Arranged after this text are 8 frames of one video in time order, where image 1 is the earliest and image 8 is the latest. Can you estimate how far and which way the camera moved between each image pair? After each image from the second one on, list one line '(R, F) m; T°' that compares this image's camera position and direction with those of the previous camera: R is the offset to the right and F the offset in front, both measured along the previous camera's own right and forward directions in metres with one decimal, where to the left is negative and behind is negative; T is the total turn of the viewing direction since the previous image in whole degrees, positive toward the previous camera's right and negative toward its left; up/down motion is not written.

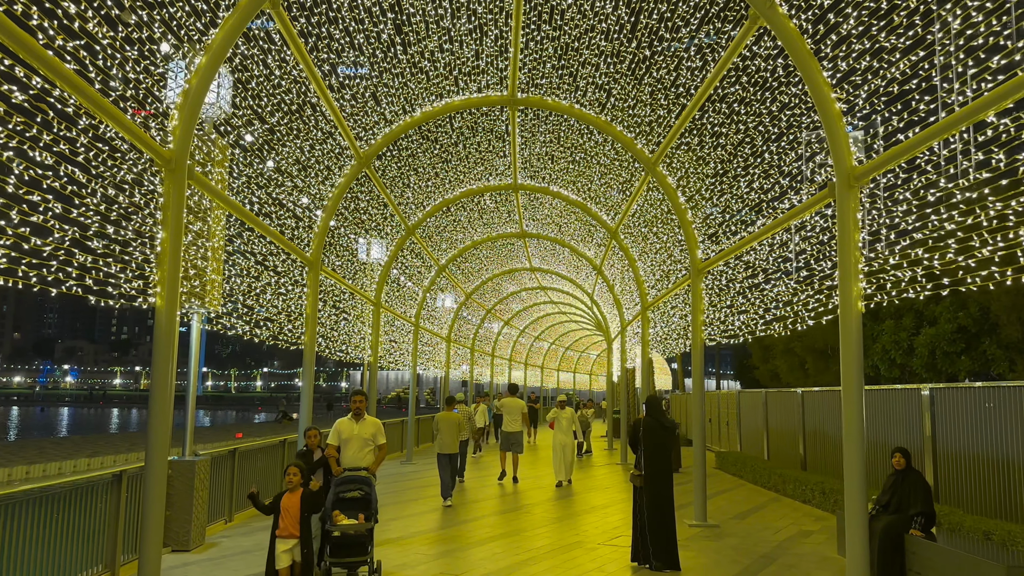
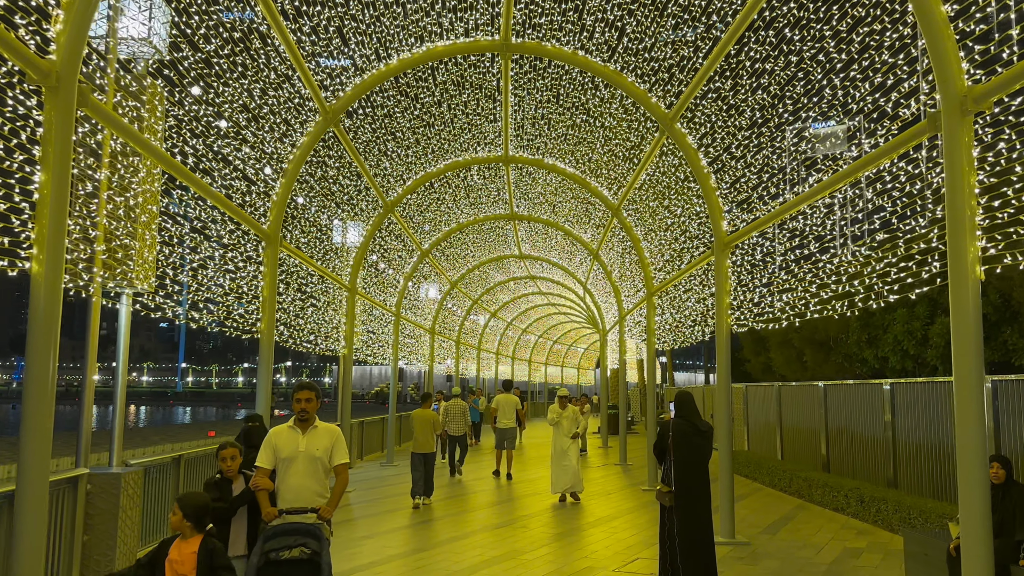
(-0.1, +1.7) m; +1°
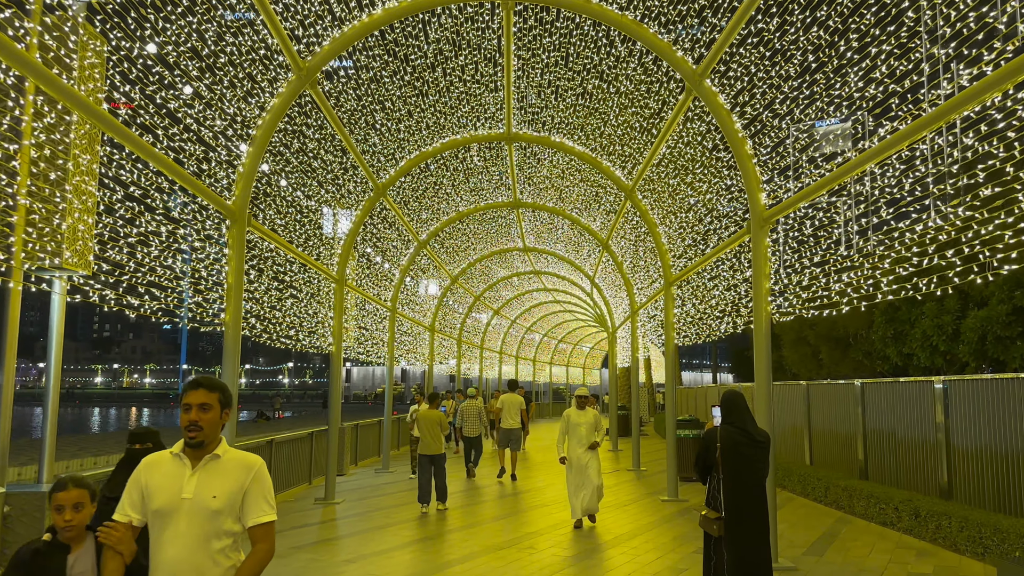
(0.0, +1.4) m; 0°
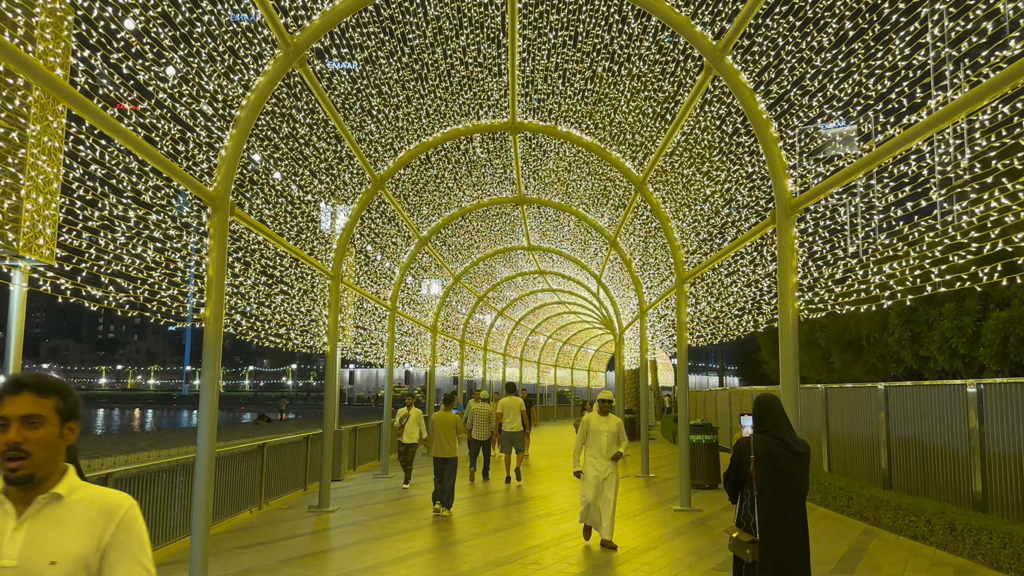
(0.0, +0.7) m; 0°
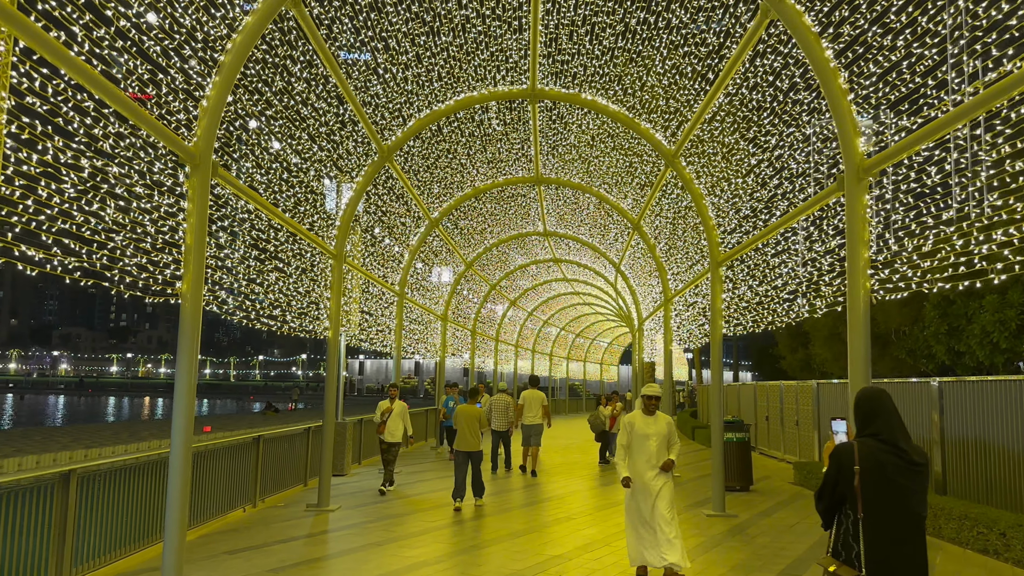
(-0.1, +1.1) m; -1°
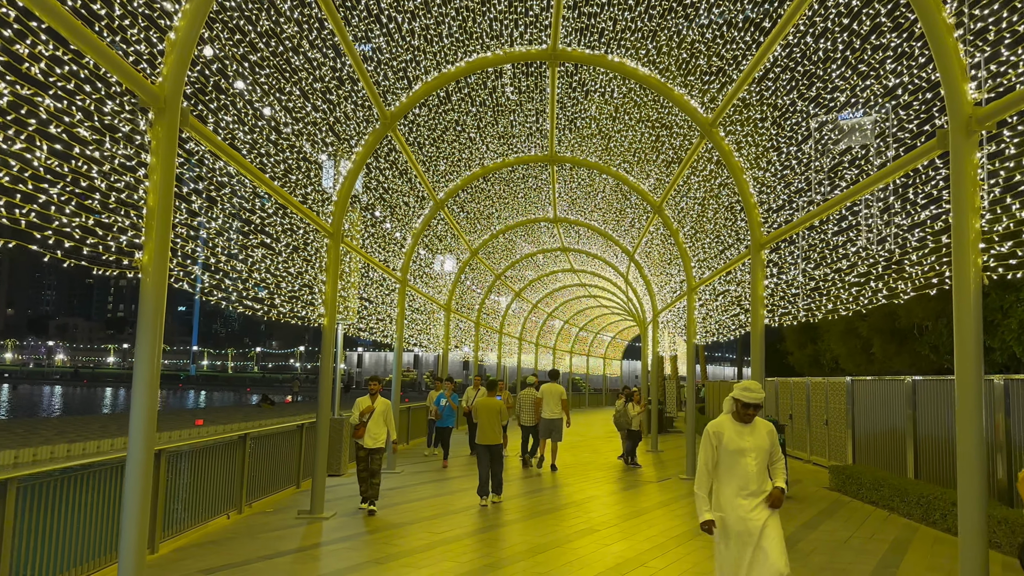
(-0.2, +1.2) m; 0°
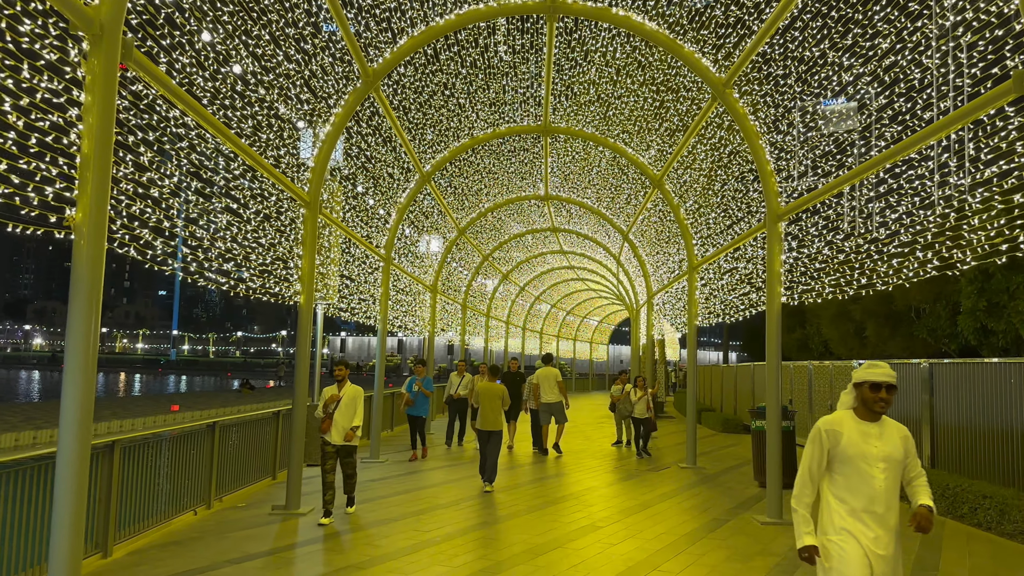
(-0.1, +0.9) m; +1°
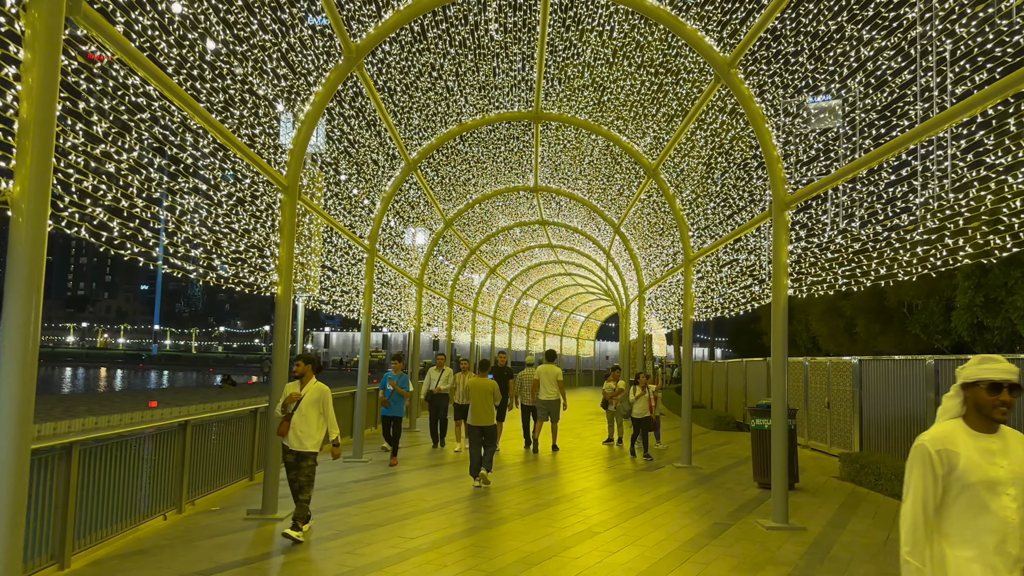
(-0.1, +0.5) m; +1°
